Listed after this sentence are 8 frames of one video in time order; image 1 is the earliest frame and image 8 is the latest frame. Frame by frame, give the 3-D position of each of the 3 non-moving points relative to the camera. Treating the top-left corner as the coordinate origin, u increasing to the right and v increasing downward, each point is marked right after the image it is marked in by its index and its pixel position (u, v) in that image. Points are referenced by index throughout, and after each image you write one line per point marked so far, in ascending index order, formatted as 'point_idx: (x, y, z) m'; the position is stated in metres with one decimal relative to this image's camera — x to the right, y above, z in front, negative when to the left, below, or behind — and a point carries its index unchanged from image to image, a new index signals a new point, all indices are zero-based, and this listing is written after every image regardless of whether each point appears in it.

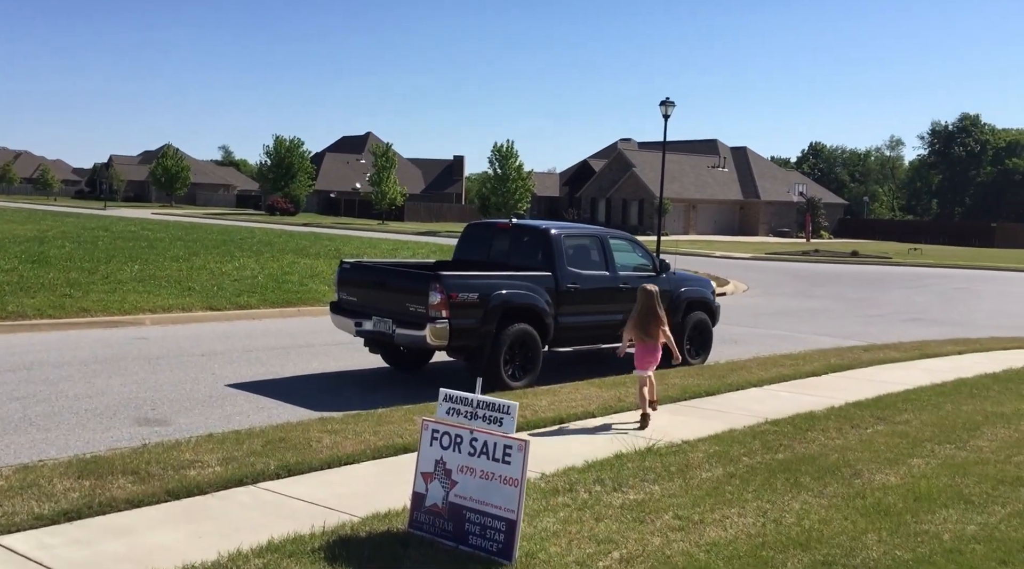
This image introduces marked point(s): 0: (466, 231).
0: (-0.6, +0.7, +12.4) m
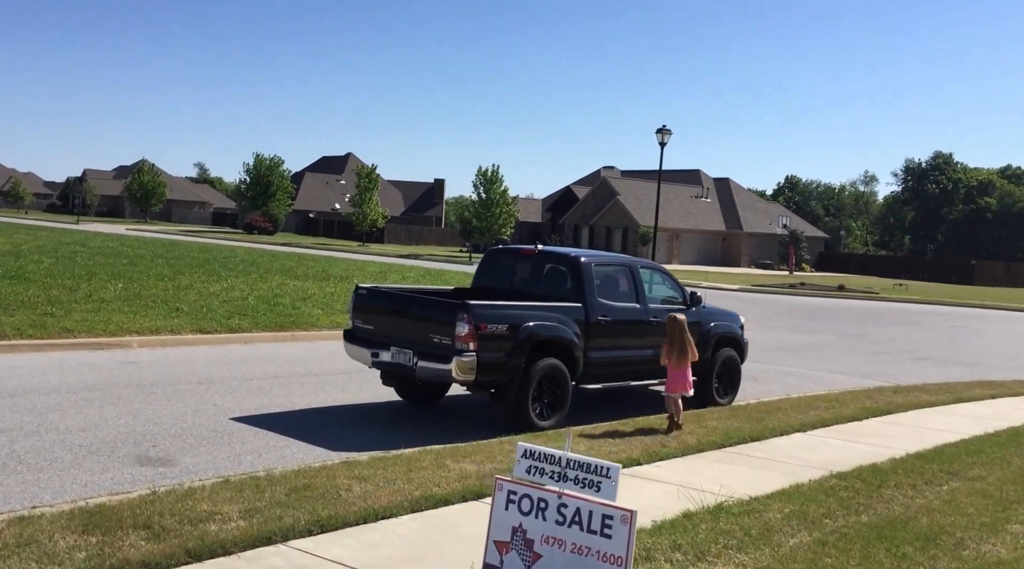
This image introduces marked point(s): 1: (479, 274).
0: (-0.3, +0.3, +11.7) m
1: (-0.4, +0.1, +11.7) m
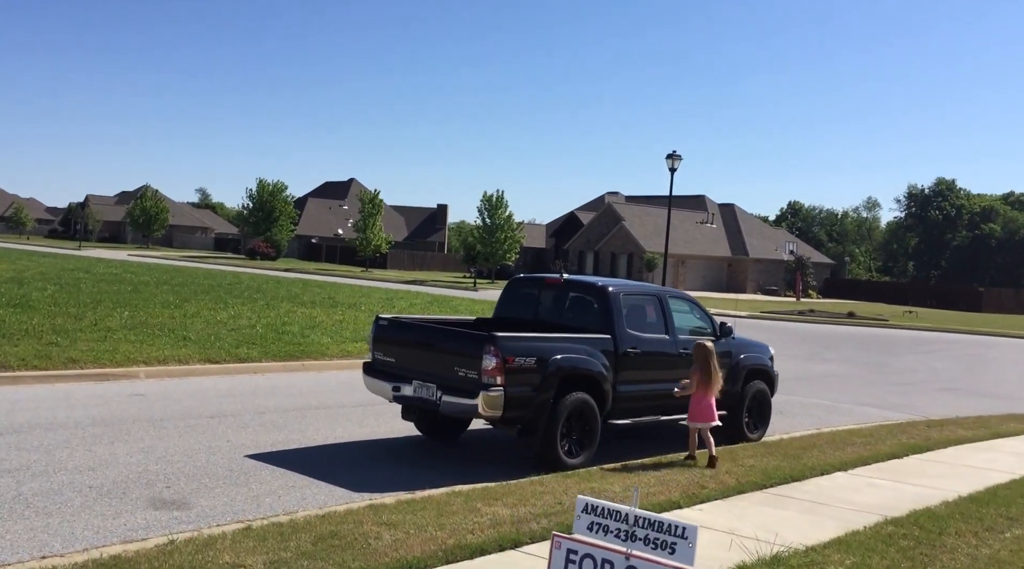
0: (0.0, 0.0, +11.3) m
1: (-0.1, -0.2, +11.2) m
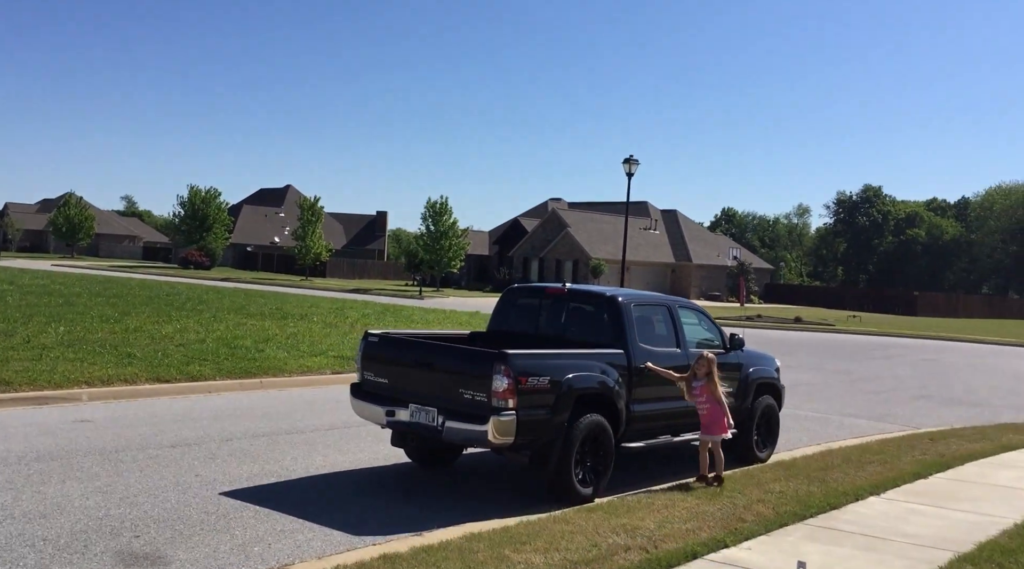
0: (-0.1, -0.1, +10.3) m
1: (-0.2, -0.3, +10.2) m
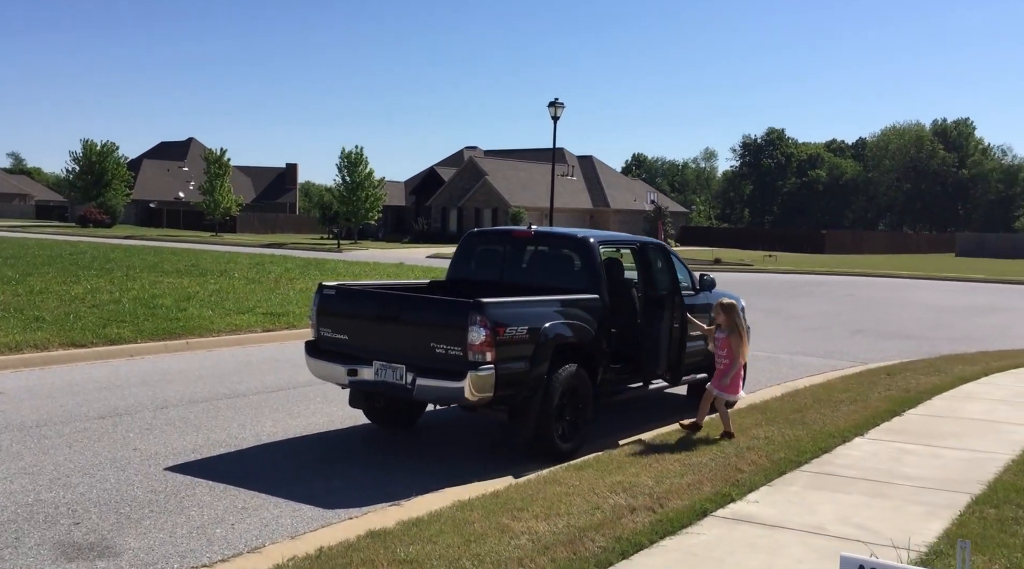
0: (-0.5, +0.4, +9.5) m
1: (-0.5, +0.2, +9.5) m
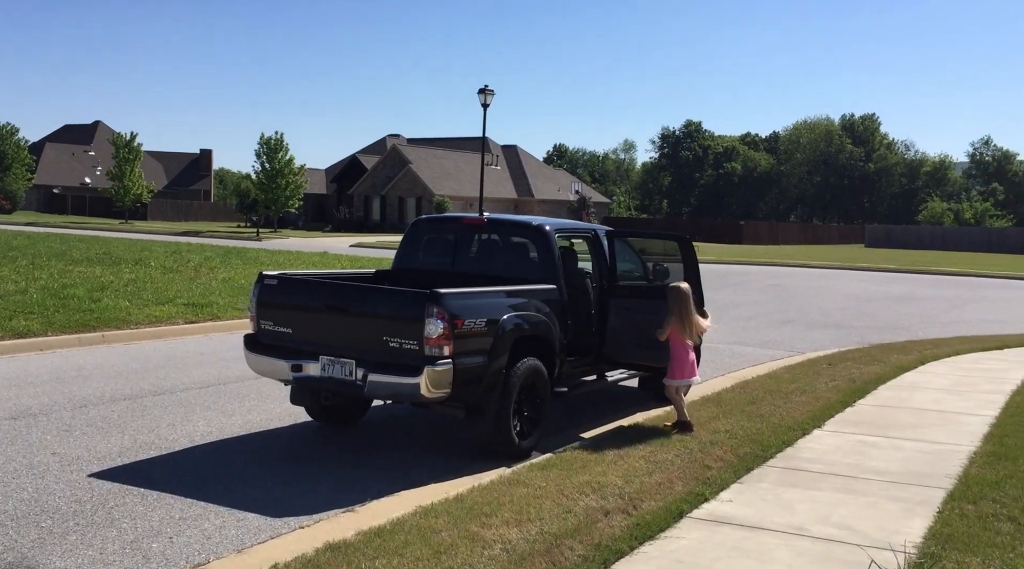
0: (-0.9, +0.5, +9.0) m
1: (-1.0, +0.3, +9.0) m
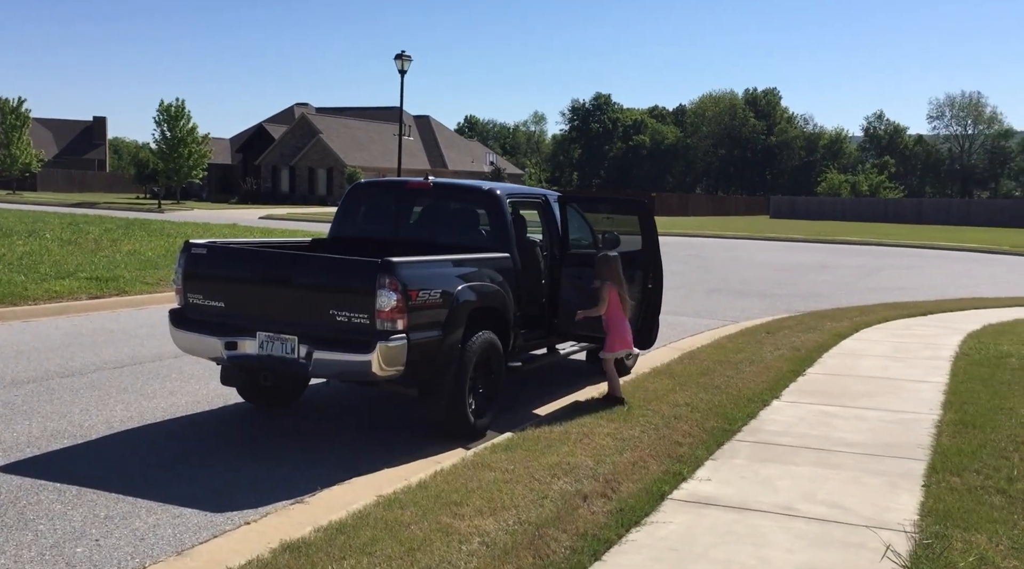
0: (-1.4, +0.7, +8.4) m
1: (-1.4, +0.5, +8.4) m
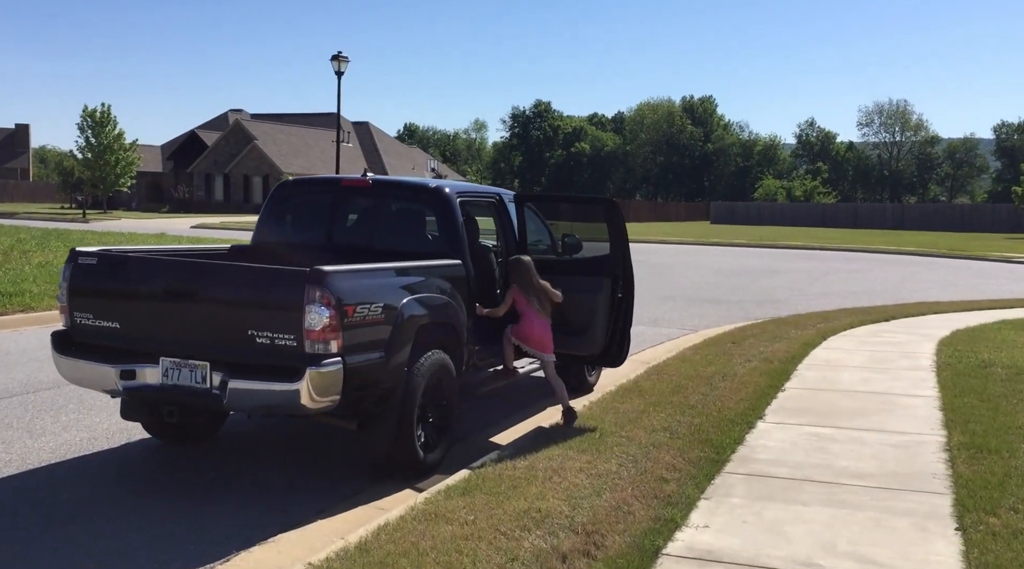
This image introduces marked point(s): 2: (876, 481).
0: (-1.7, +0.7, +7.3) m
1: (-1.8, +0.4, +7.2) m
2: (+2.1, -1.2, +6.0) m
